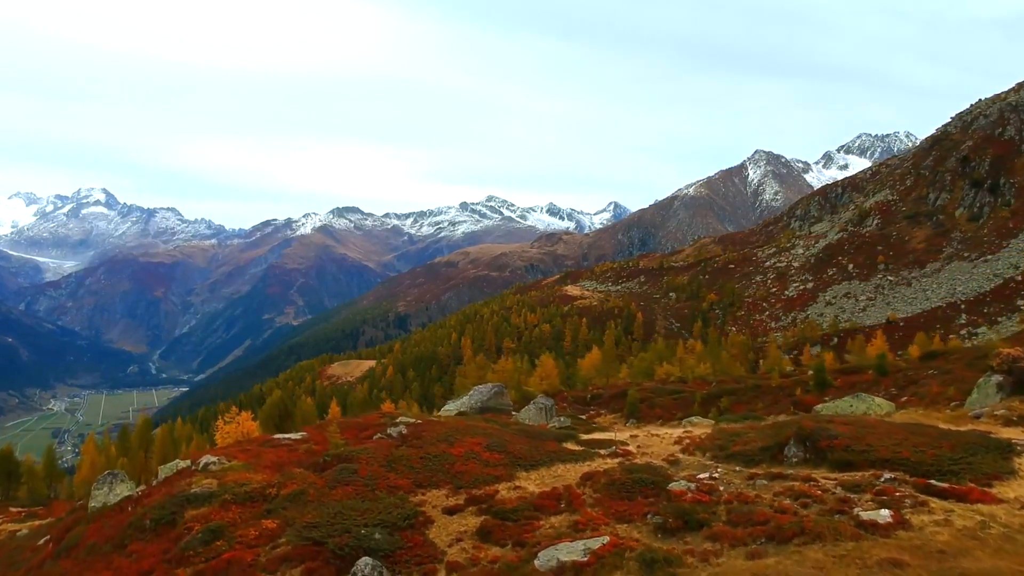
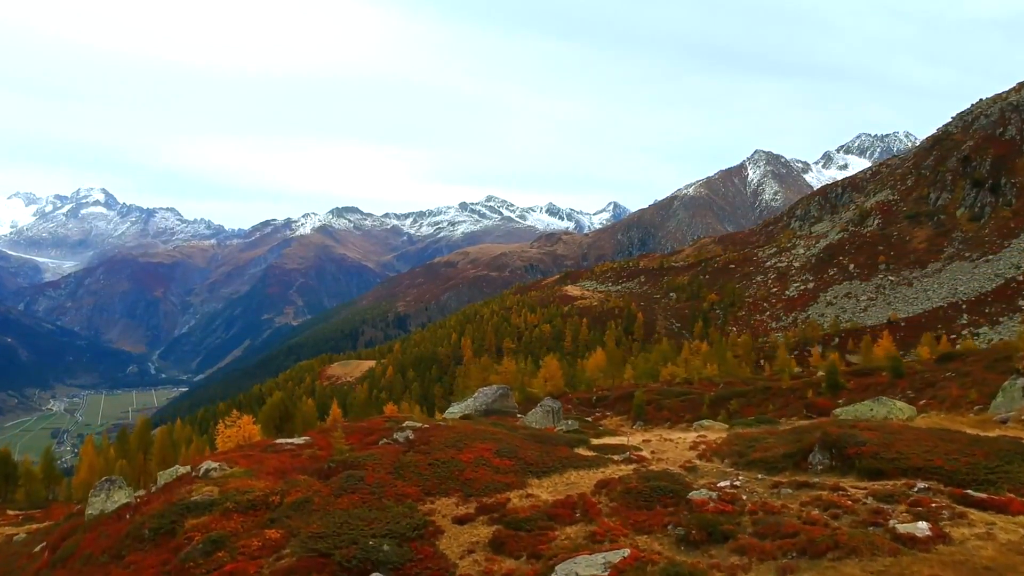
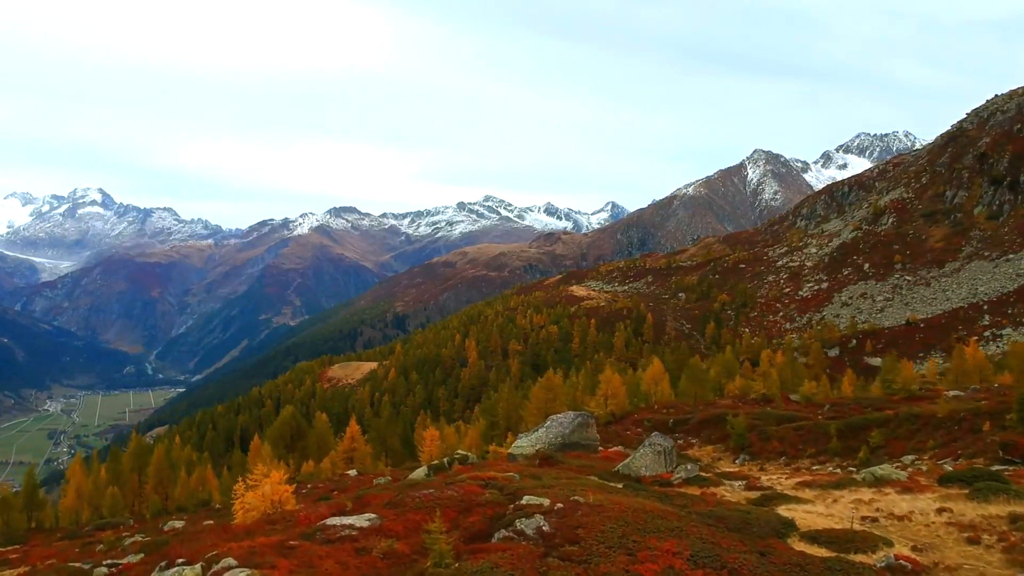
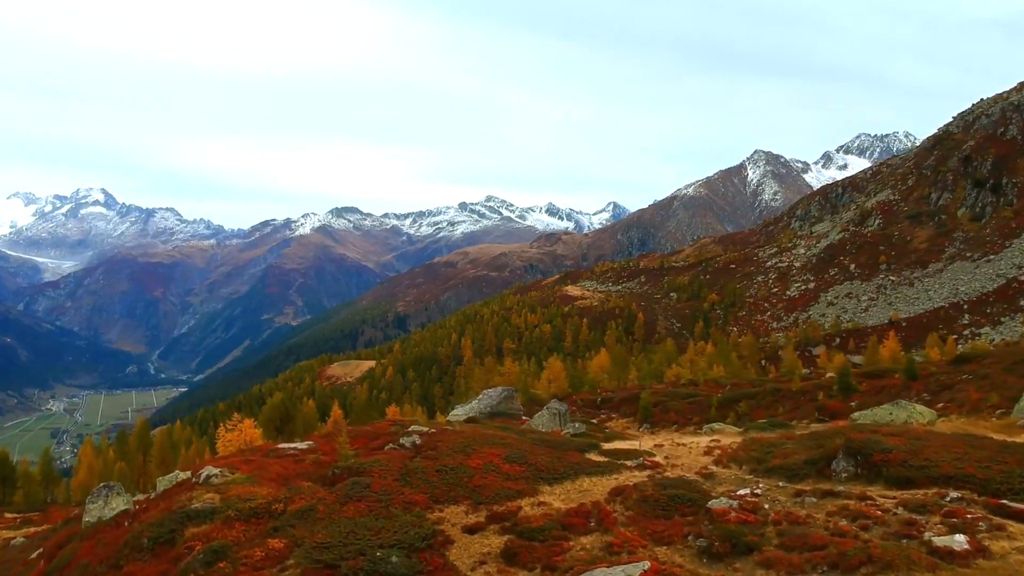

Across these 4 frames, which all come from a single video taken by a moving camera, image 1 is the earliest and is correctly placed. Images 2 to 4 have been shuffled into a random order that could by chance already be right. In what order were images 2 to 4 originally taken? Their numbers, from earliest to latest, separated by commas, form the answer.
2, 4, 3
